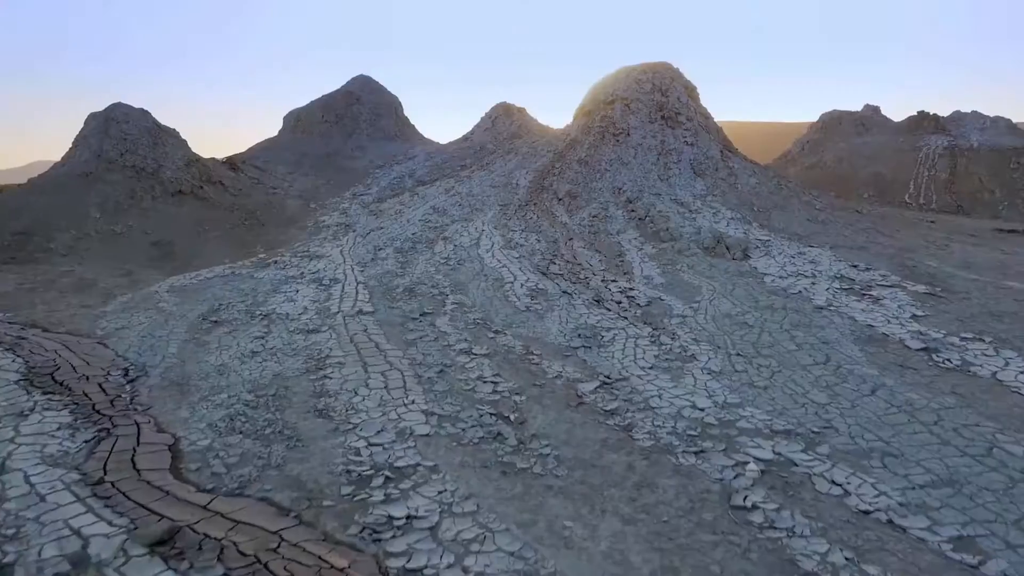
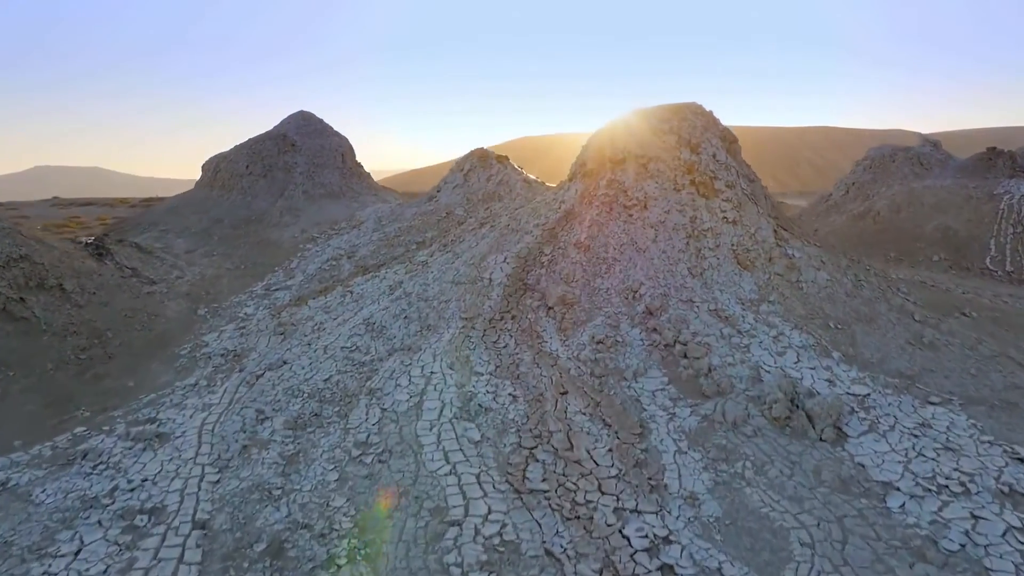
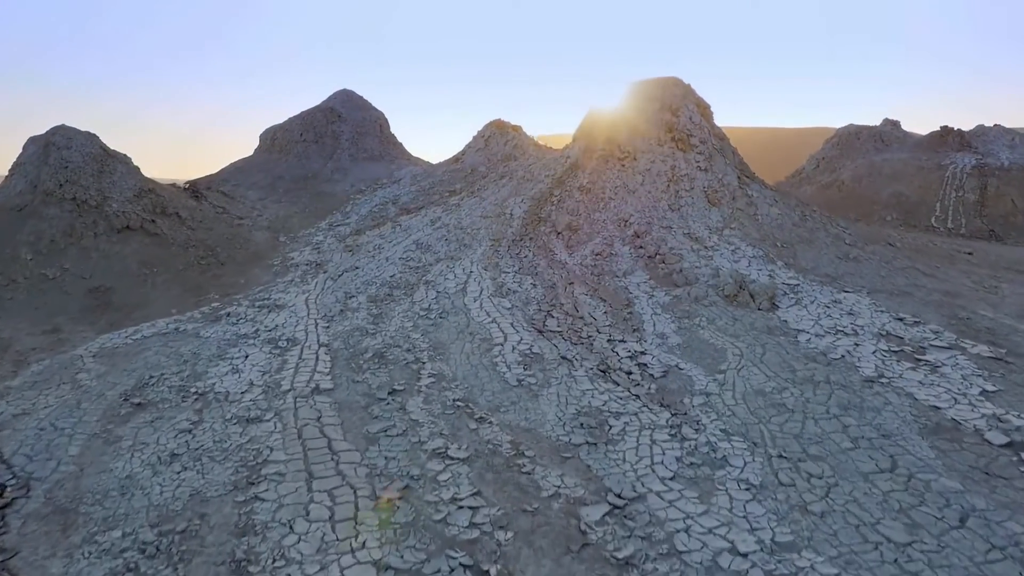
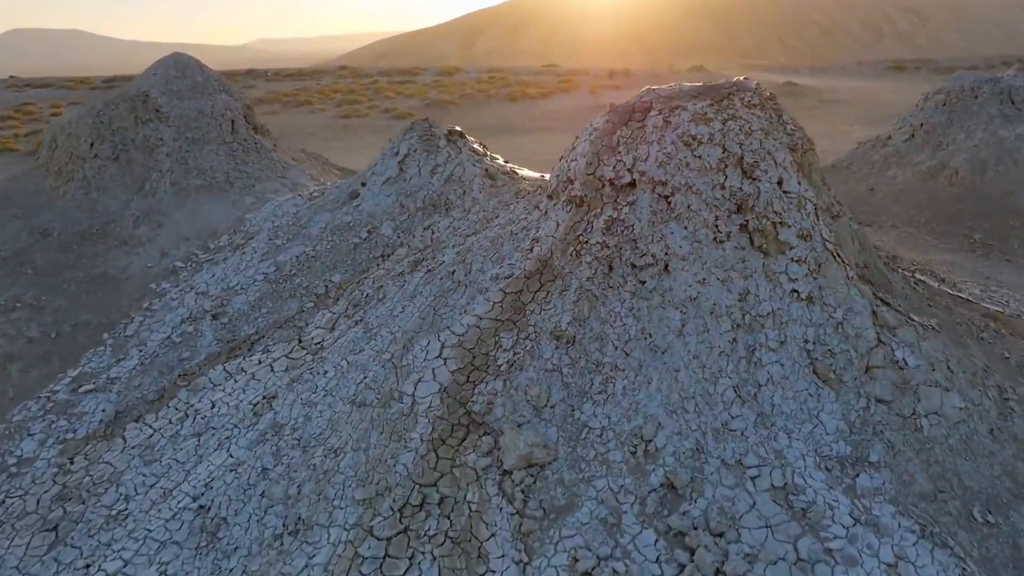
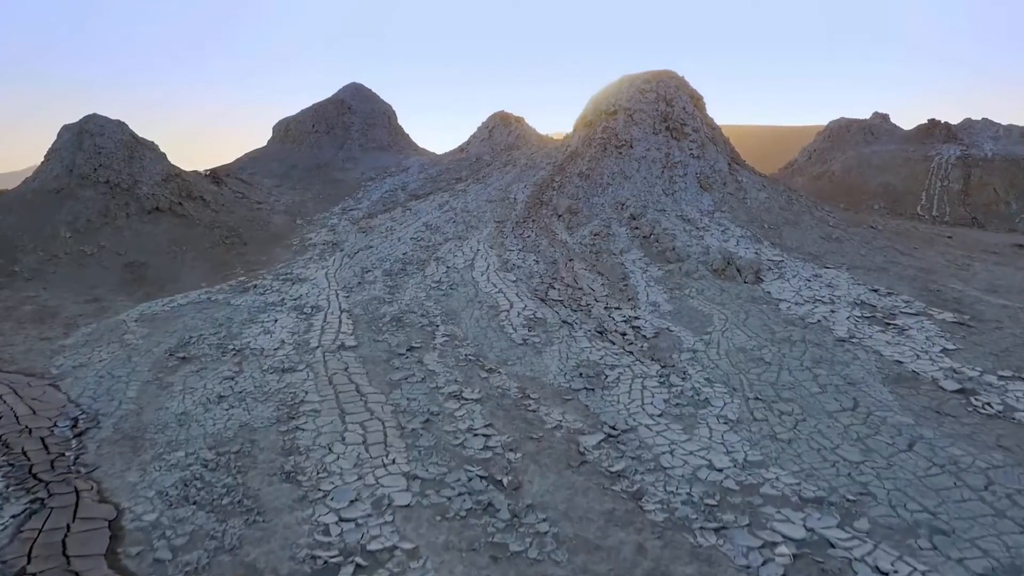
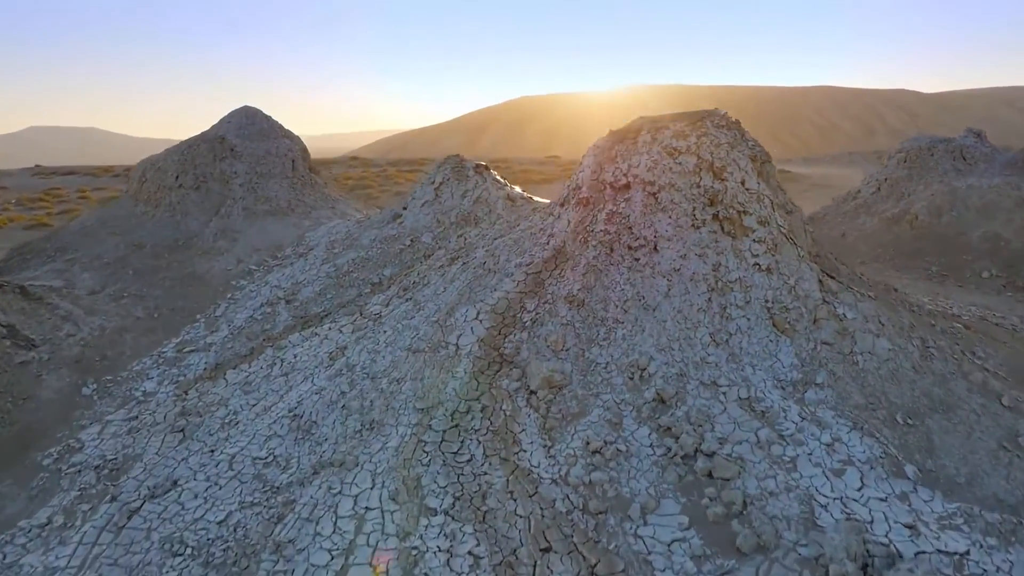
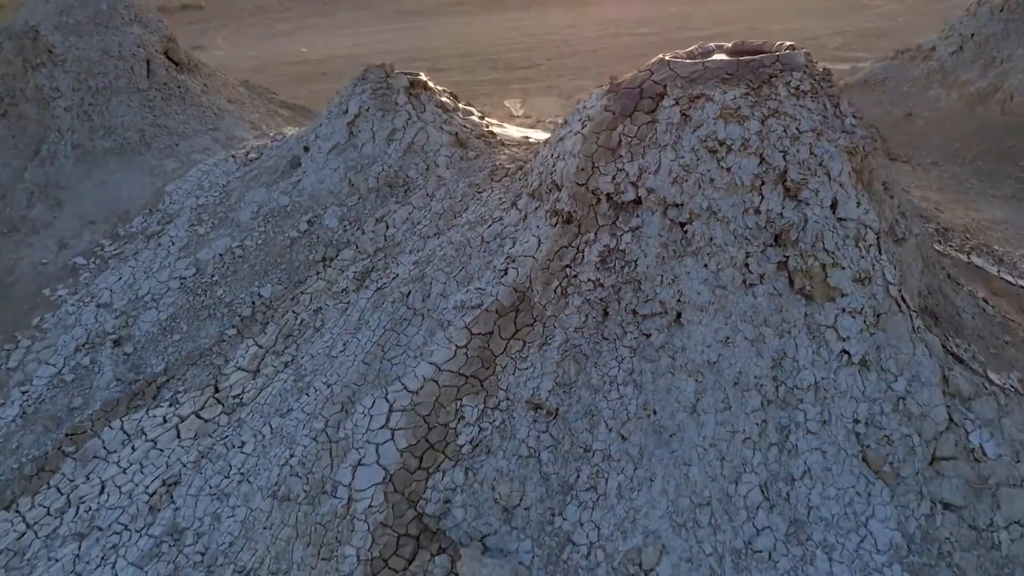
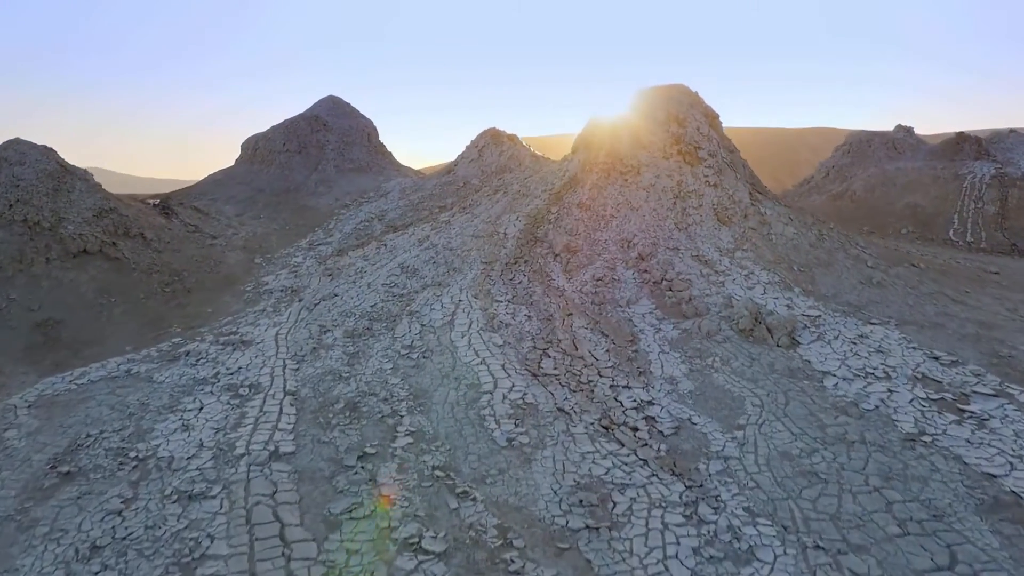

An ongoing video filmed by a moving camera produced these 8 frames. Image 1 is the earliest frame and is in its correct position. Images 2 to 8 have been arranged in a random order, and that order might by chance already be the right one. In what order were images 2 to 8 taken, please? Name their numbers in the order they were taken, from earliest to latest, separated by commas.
5, 3, 8, 2, 6, 4, 7
